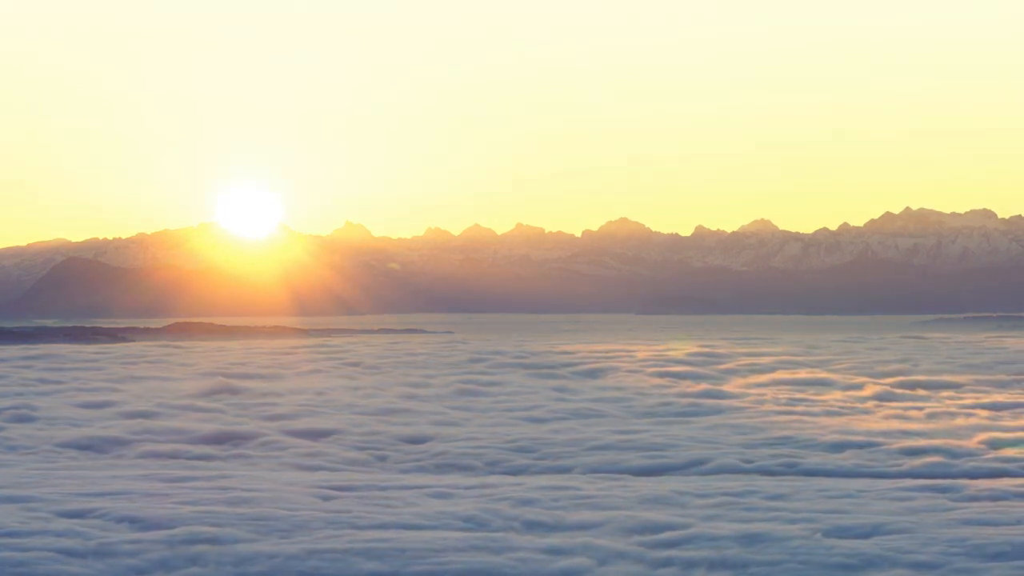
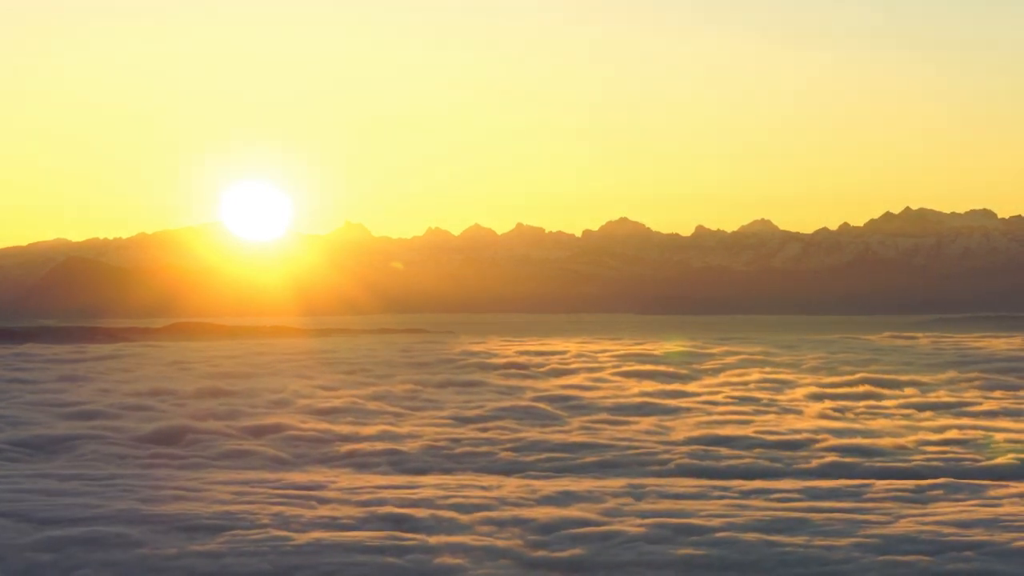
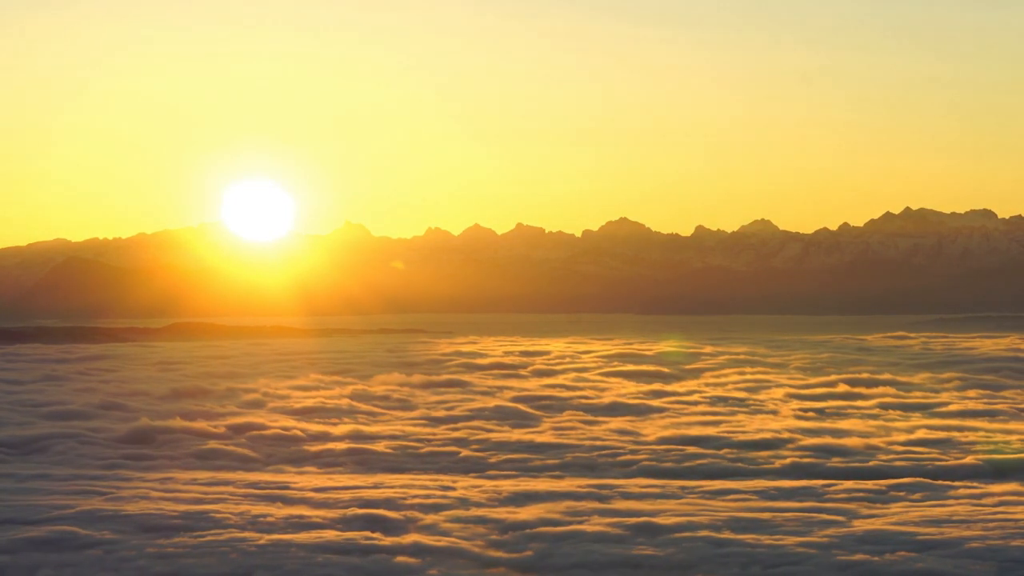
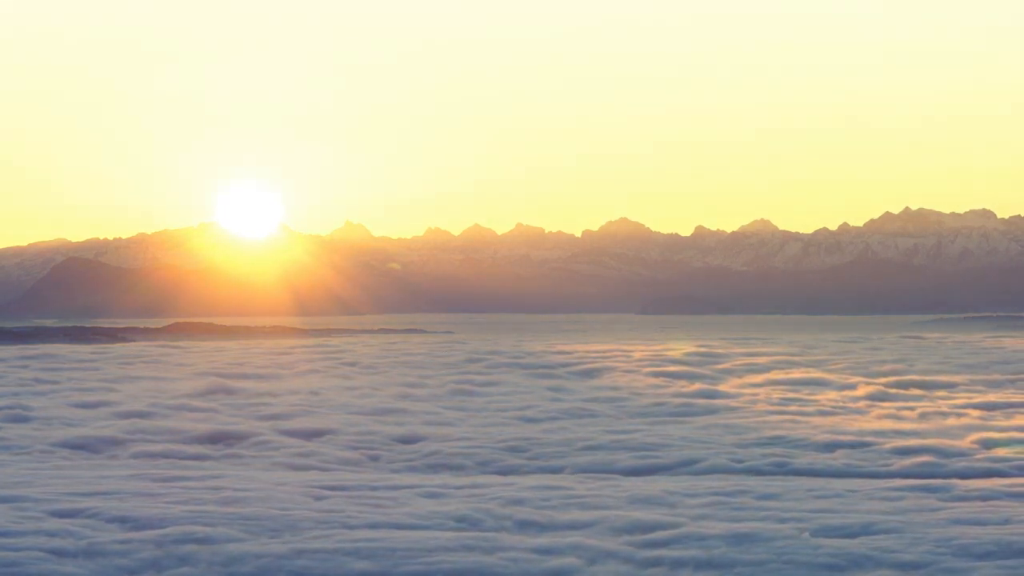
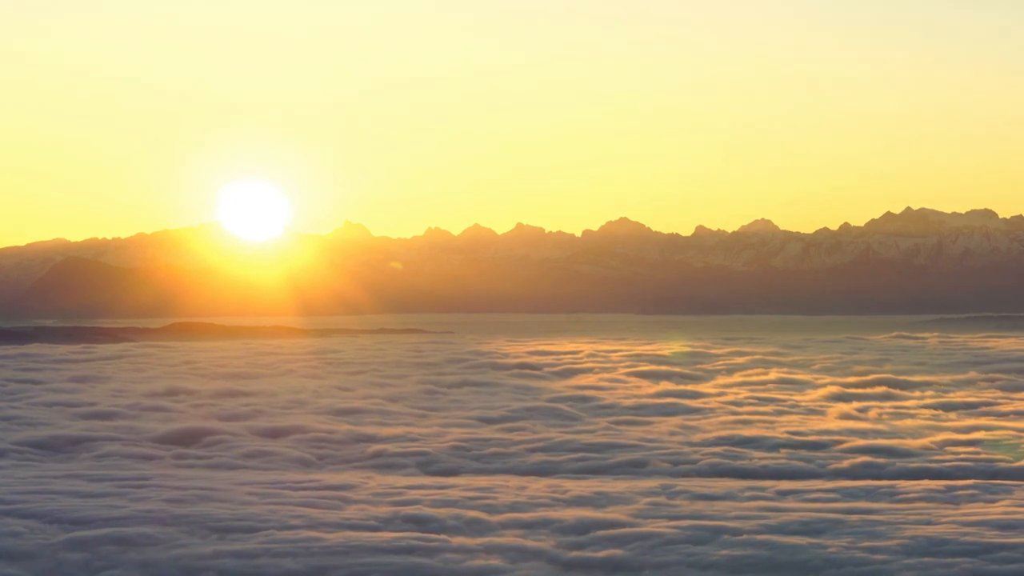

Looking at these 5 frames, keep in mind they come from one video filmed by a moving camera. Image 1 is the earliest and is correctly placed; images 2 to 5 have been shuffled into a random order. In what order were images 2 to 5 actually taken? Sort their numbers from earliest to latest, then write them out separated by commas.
4, 5, 2, 3
